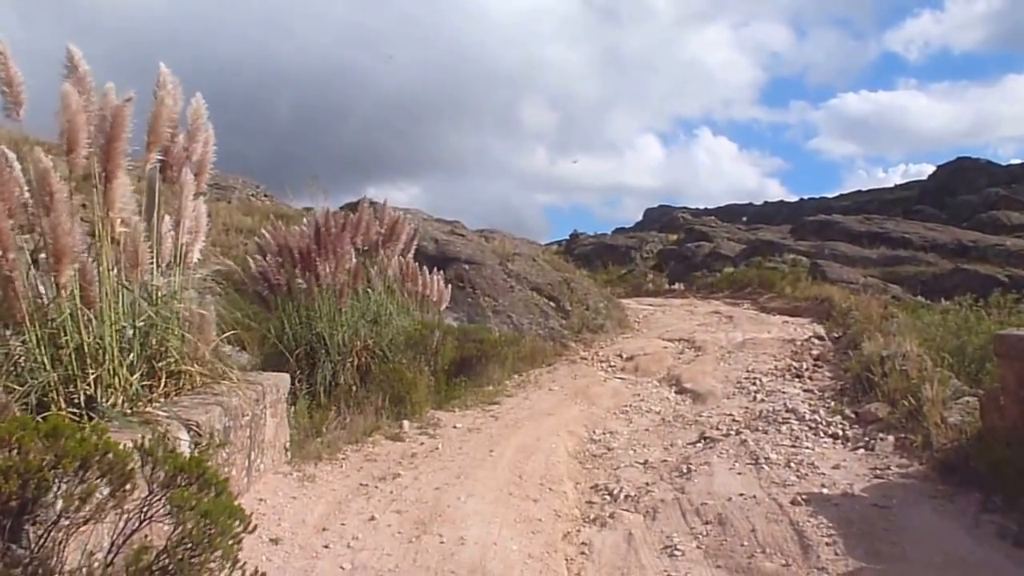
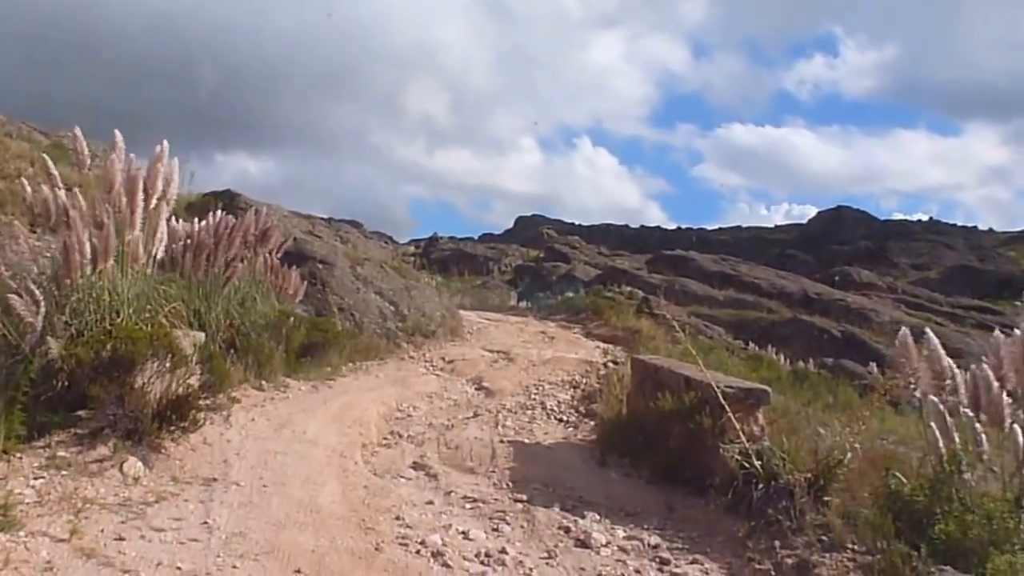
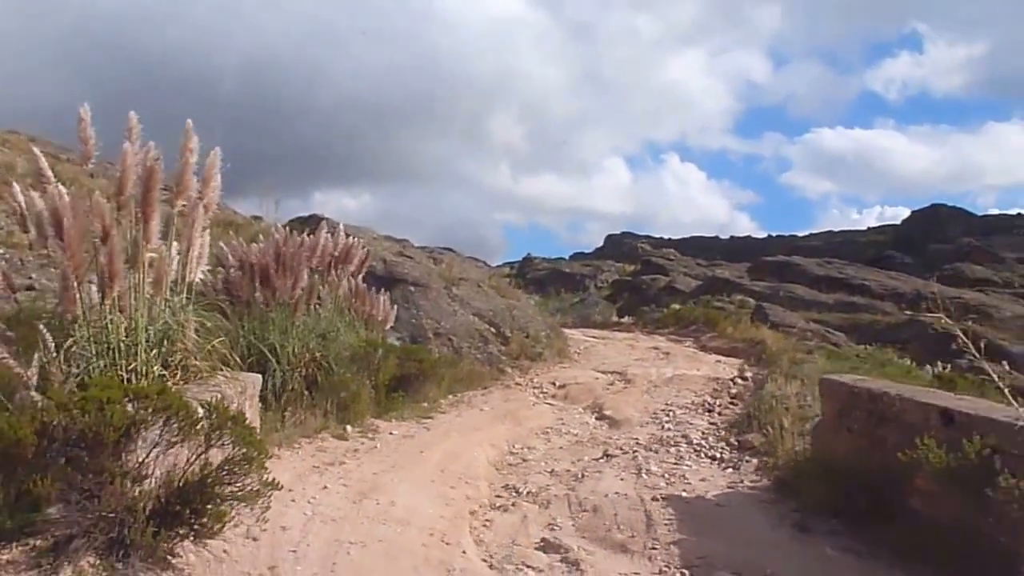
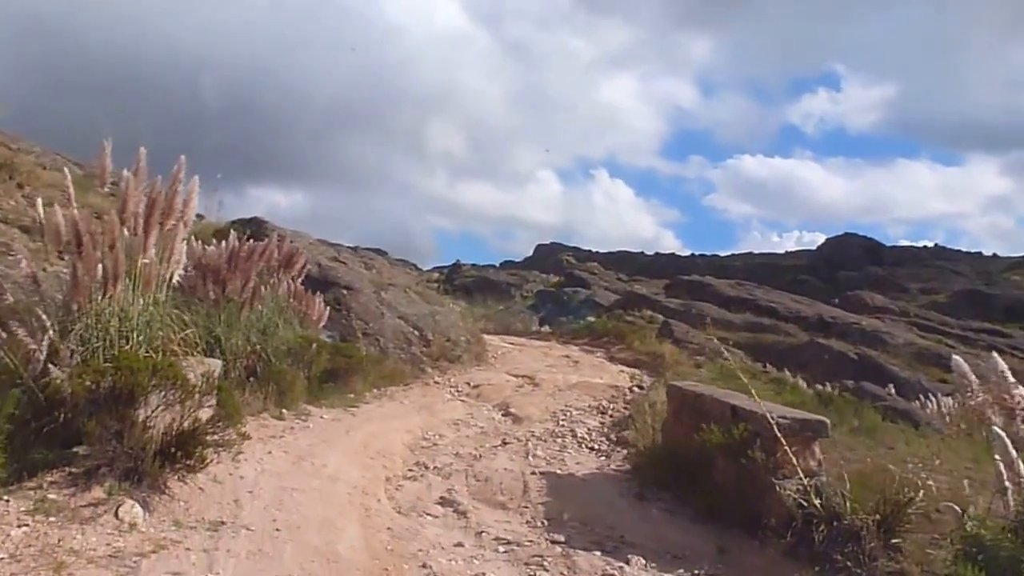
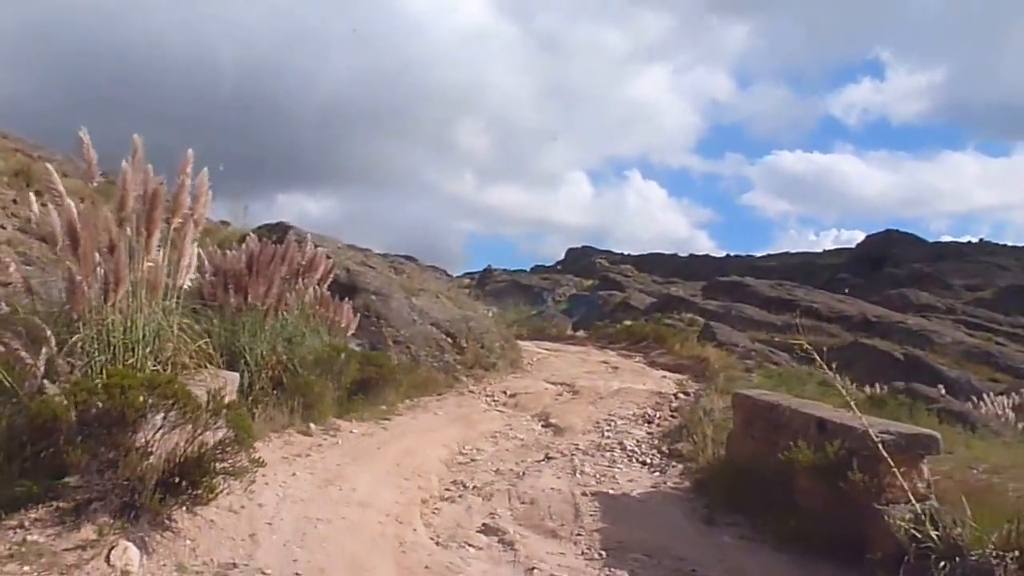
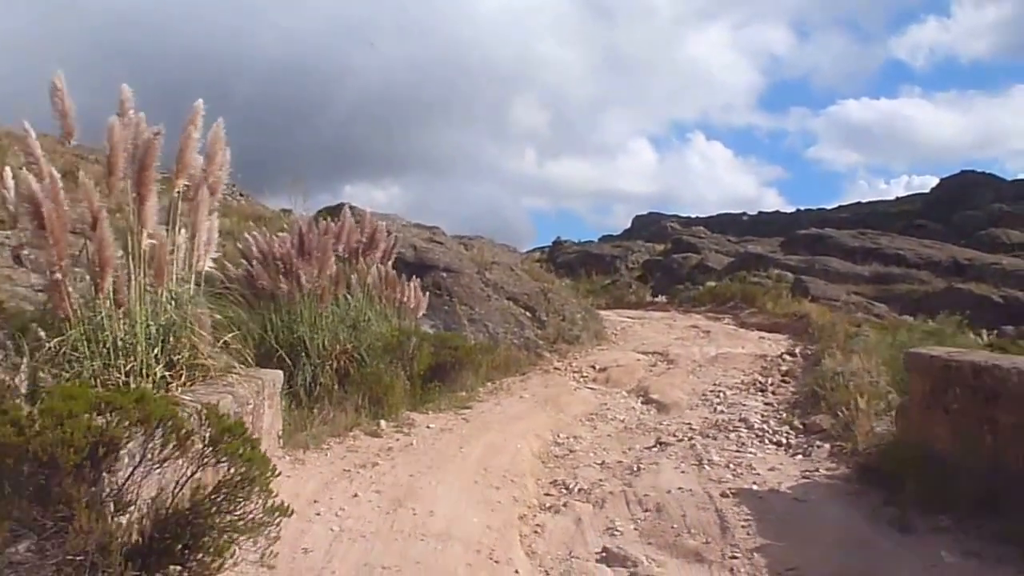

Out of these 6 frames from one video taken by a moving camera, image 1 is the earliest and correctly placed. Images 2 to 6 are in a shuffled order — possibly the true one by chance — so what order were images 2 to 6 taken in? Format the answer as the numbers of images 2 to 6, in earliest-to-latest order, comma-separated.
6, 3, 5, 4, 2
